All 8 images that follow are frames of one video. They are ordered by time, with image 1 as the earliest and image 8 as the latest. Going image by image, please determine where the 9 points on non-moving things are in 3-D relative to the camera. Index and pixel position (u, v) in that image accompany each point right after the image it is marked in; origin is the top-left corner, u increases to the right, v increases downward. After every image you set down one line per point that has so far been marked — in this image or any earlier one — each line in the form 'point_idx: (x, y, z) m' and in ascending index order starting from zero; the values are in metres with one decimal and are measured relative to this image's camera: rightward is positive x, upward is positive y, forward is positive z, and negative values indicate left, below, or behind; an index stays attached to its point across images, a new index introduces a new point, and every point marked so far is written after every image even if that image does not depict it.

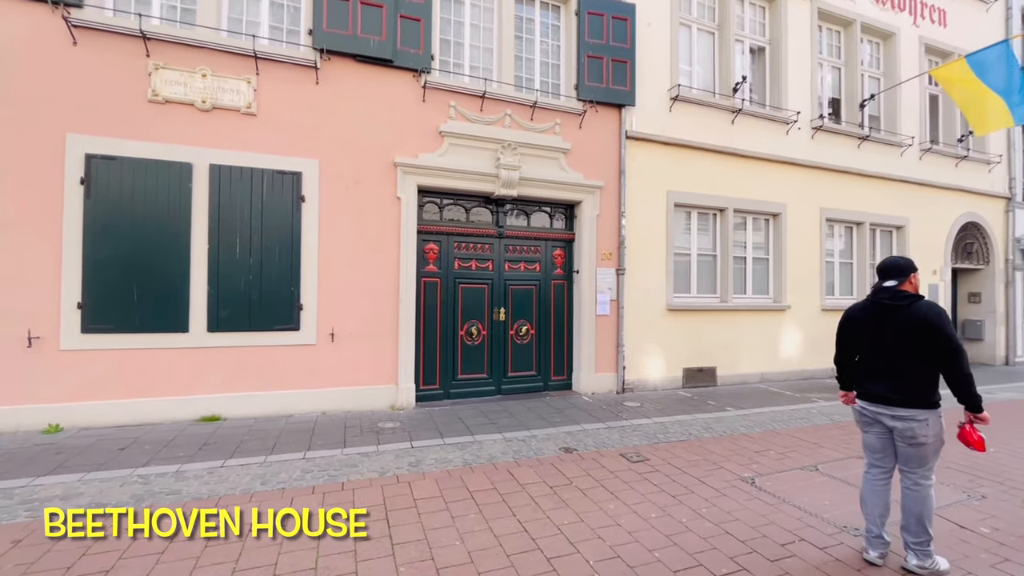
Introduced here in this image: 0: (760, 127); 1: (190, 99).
0: (+5.3, +3.4, +9.4) m
1: (-4.2, +2.5, +5.8) m
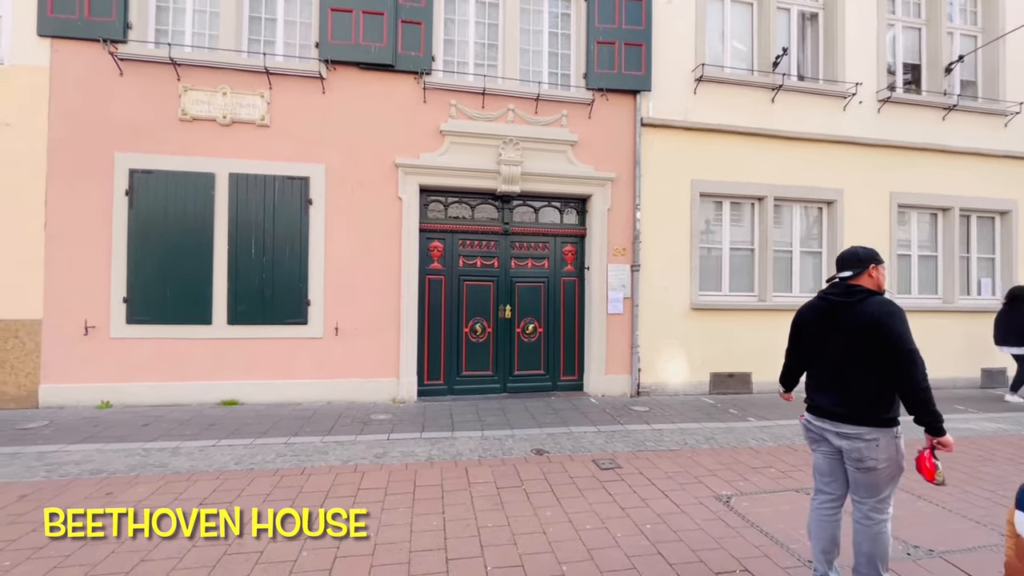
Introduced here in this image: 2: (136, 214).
0: (+5.6, +3.5, +8.3) m
1: (-4.3, +2.5, +6.4) m
2: (-5.3, +1.1, +6.3) m
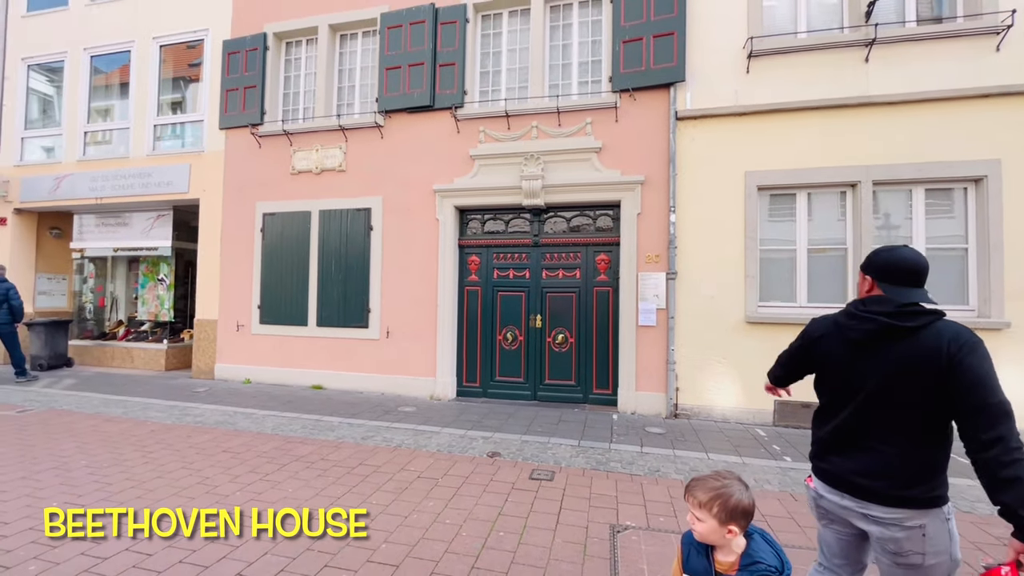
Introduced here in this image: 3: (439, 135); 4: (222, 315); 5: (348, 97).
0: (+6.0, +3.3, +6.2) m
1: (-3.9, +2.3, +8.5) m
2: (-4.9, +0.9, +8.7) m
3: (-1.3, +2.7, +7.9) m
4: (-5.9, -0.5, +8.9) m
5: (-3.2, +3.8, +8.6) m
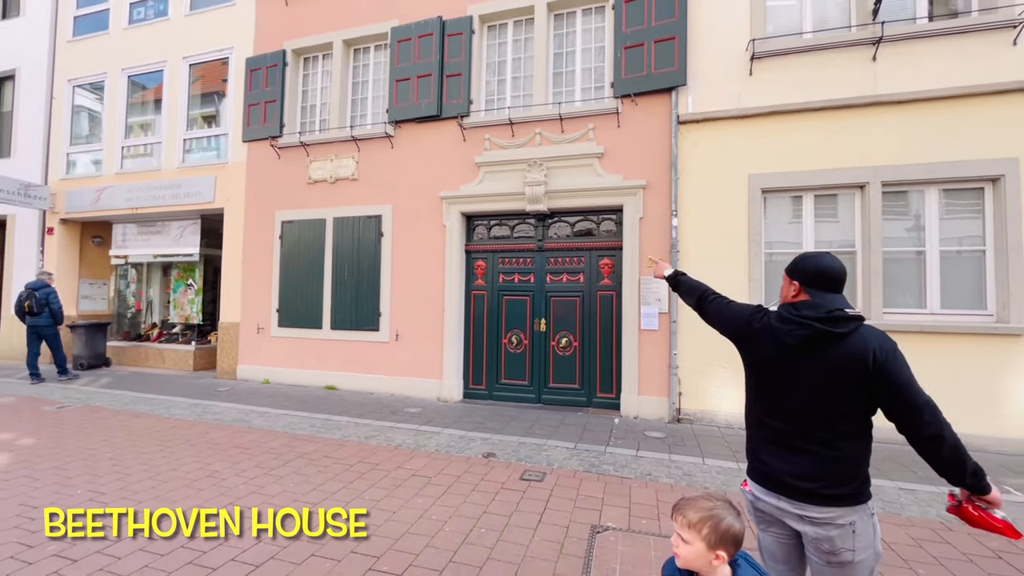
0: (+5.9, +3.3, +6.1) m
1: (-3.7, +2.3, +8.9) m
2: (-4.7, +0.8, +9.1) m
3: (-1.2, +2.7, +8.1) m
4: (-5.7, -0.6, +9.4) m
5: (-3.1, +3.7, +9.0) m
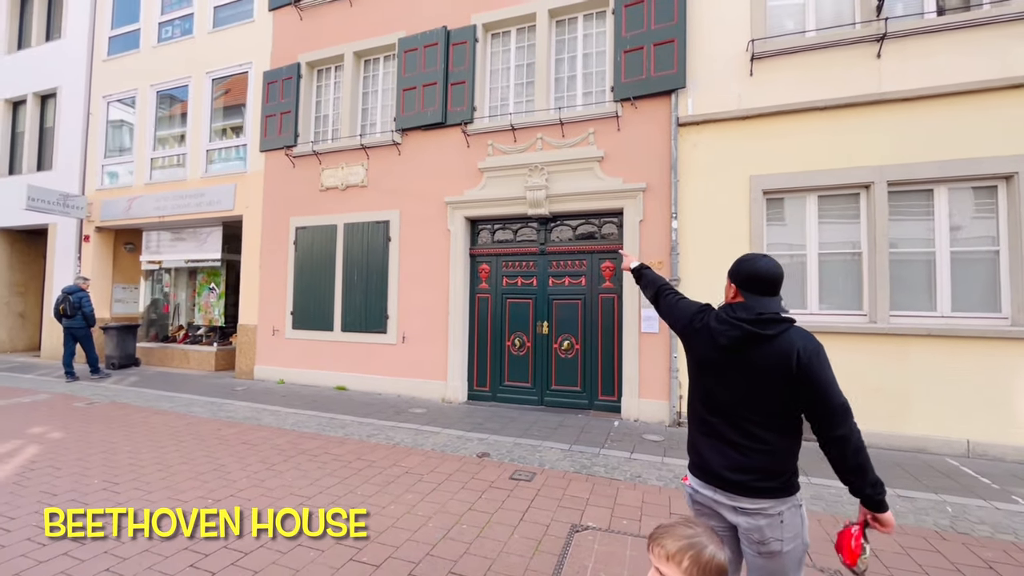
0: (+5.9, +3.2, +5.9) m
1: (-3.6, +2.2, +9.2) m
2: (-4.6, +0.7, +9.4) m
3: (-1.2, +2.6, +8.3) m
4: (-5.6, -0.7, +9.8) m
5: (-3.0, +3.6, +9.3) m
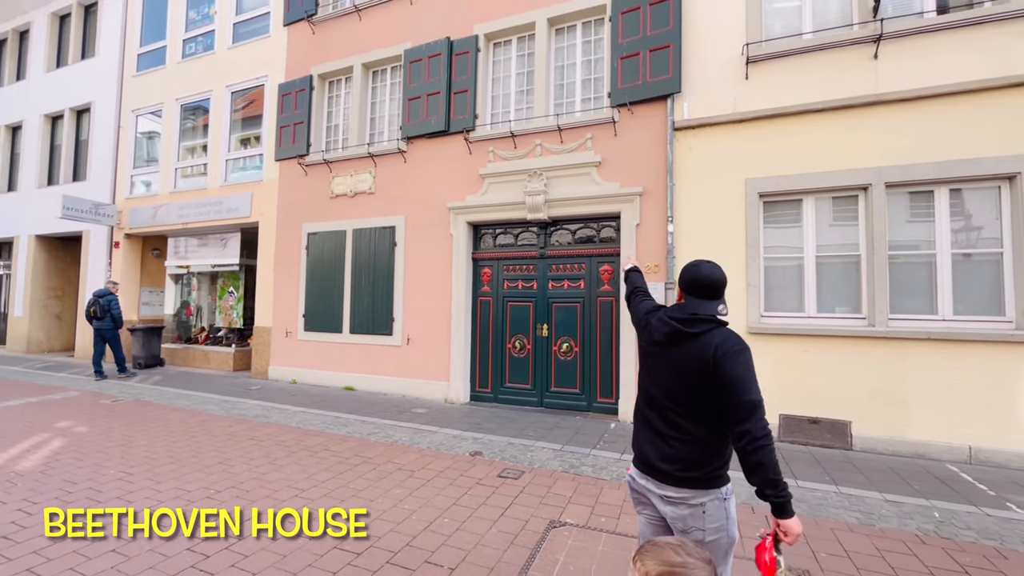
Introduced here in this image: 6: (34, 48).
0: (+5.8, +3.2, +5.8) m
1: (-3.6, +2.1, +9.5) m
2: (-4.5, +0.6, +9.8) m
3: (-1.1, +2.5, +8.5) m
4: (-5.5, -0.8, +10.2) m
5: (-2.9, +3.5, +9.6) m
6: (-16.2, +8.1, +14.9) m
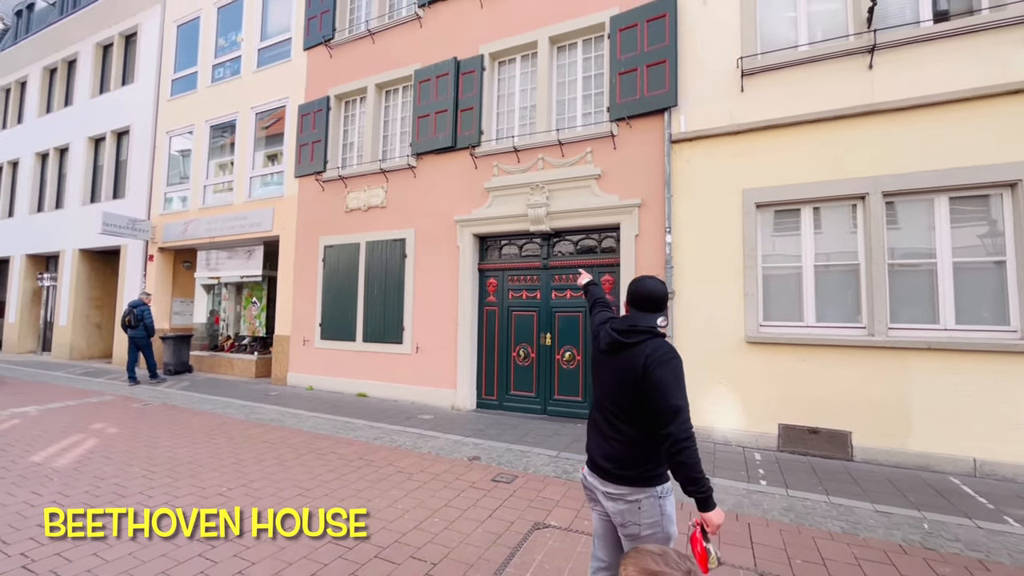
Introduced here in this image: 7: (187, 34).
0: (+5.7, +3.1, +5.8) m
1: (-3.4, +1.9, +10.0) m
2: (-4.3, +0.4, +10.3) m
3: (-1.0, +2.3, +8.9) m
4: (-5.3, -1.1, +10.6) m
5: (-2.8, +3.3, +10.0) m
6: (-15.8, +7.7, +16.1) m
7: (-10.2, +7.9, +13.8) m
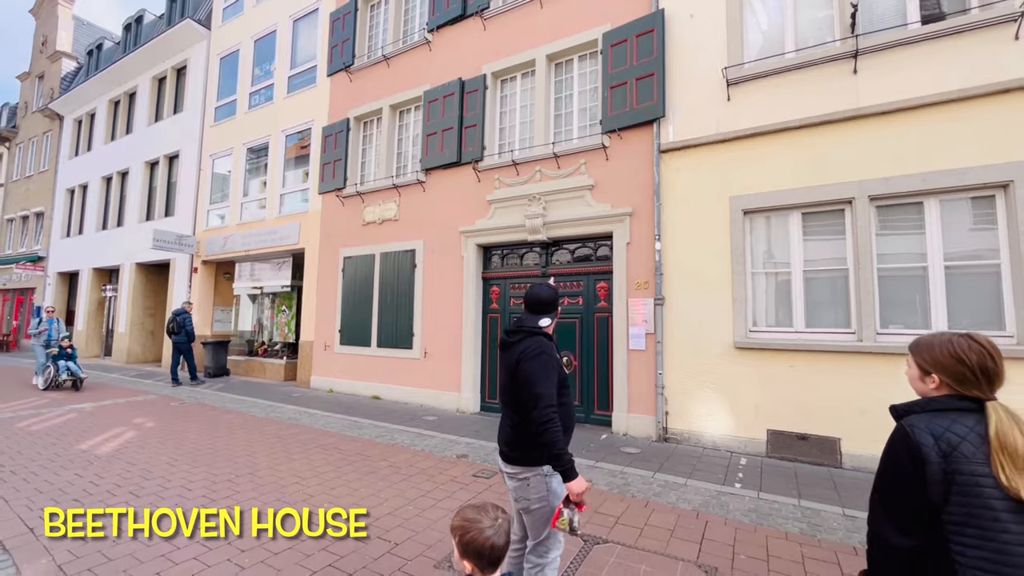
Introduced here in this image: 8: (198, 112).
0: (+5.5, +3.0, +5.7) m
1: (-3.3, +1.7, +10.6) m
2: (-4.2, +0.2, +11.0) m
3: (-1.0, +2.2, +9.3) m
4: (-5.1, -1.3, +11.4) m
5: (-2.6, +3.1, +10.6) m
6: (-15.1, +7.3, +17.8) m
7: (-9.7, +7.6, +15.1) m
8: (-11.2, +6.3, +15.6) m
